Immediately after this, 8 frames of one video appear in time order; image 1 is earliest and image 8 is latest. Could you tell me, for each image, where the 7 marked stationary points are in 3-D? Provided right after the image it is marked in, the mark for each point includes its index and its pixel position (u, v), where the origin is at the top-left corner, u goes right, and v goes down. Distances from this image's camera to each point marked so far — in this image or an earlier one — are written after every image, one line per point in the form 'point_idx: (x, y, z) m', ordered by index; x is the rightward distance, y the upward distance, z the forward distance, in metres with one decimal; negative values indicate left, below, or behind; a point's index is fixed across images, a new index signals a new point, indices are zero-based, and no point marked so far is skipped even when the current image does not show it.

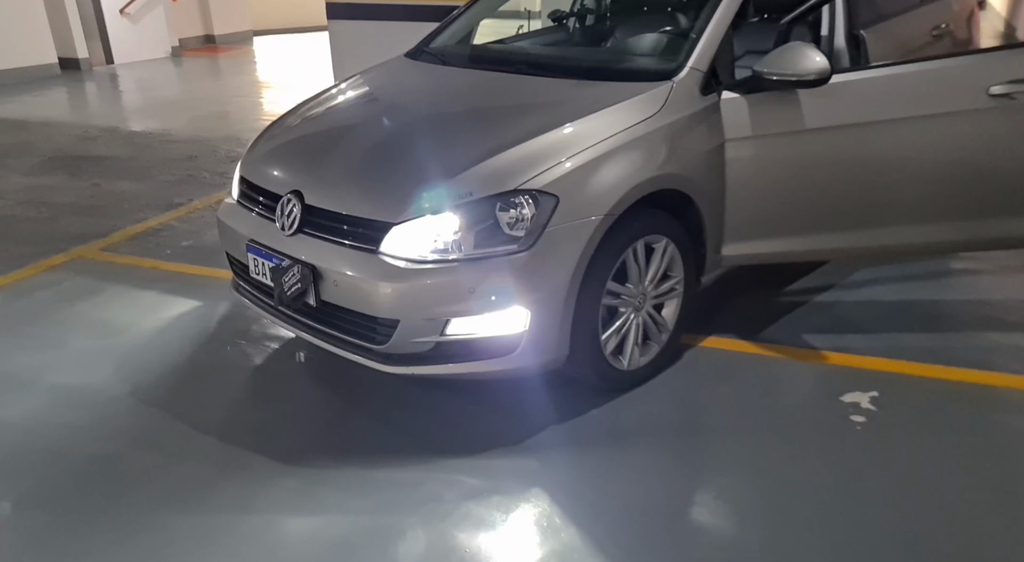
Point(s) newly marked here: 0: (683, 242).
0: (+0.6, +0.1, +2.6) m
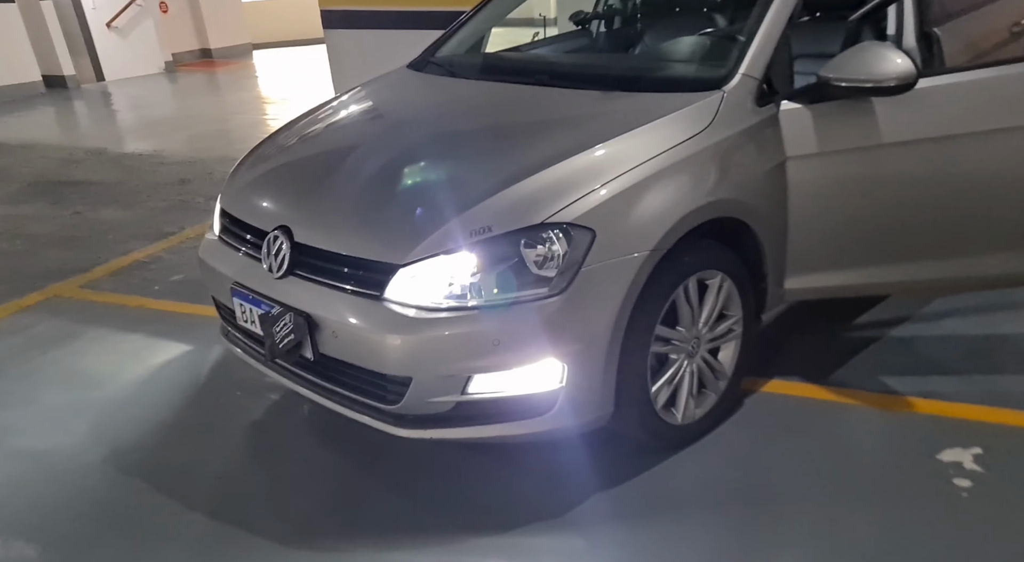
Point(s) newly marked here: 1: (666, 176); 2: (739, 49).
0: (+0.7, 0.0, +2.2) m
1: (+0.4, +0.3, +2.0) m
2: (+0.7, +0.7, +2.3) m
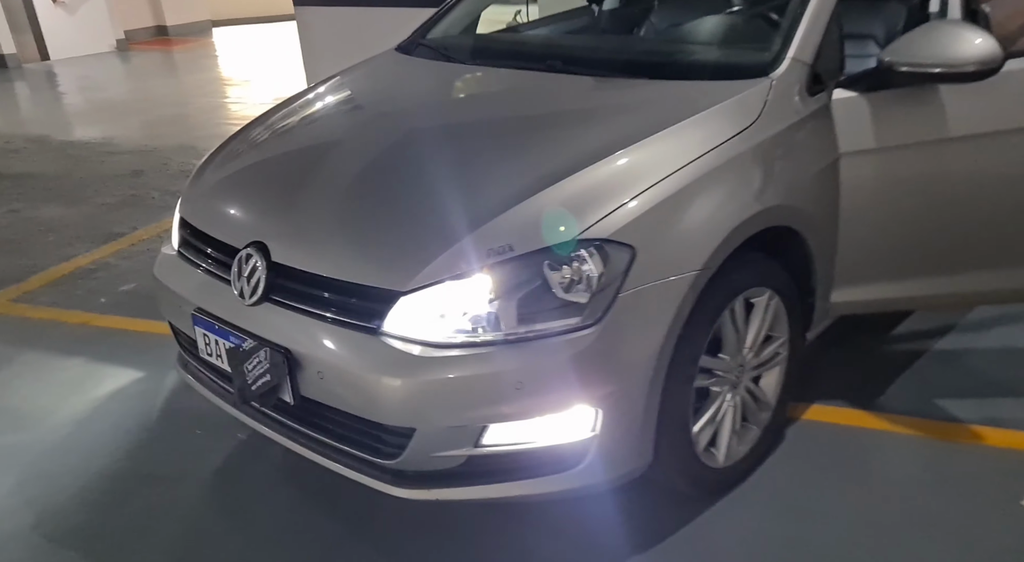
0: (+0.7, 0.0, +1.9) m
1: (+0.4, +0.2, +1.7) m
2: (+0.7, +0.7, +1.9) m
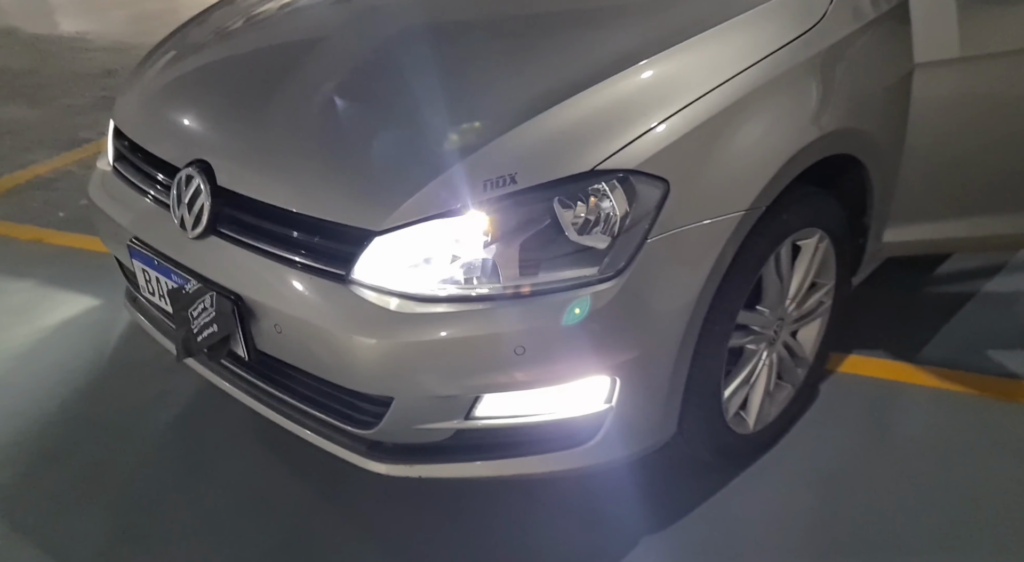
0: (+0.7, +0.1, +1.6) m
1: (+0.4, +0.3, +1.4) m
2: (+0.7, +0.8, +1.5) m
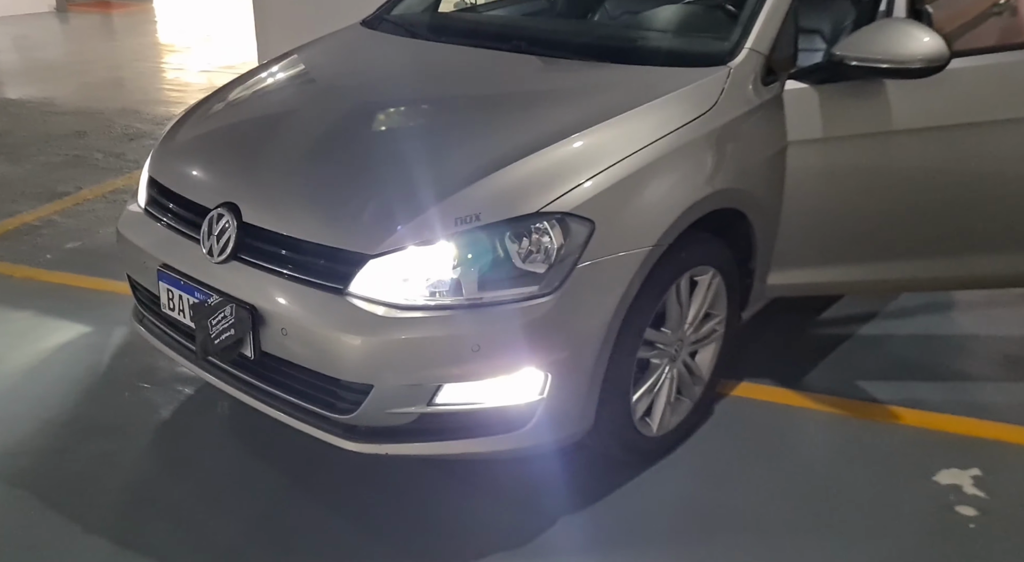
0: (+0.6, 0.0, +2.1) m
1: (+0.4, +0.3, +1.8) m
2: (+0.6, +0.7, +2.1) m
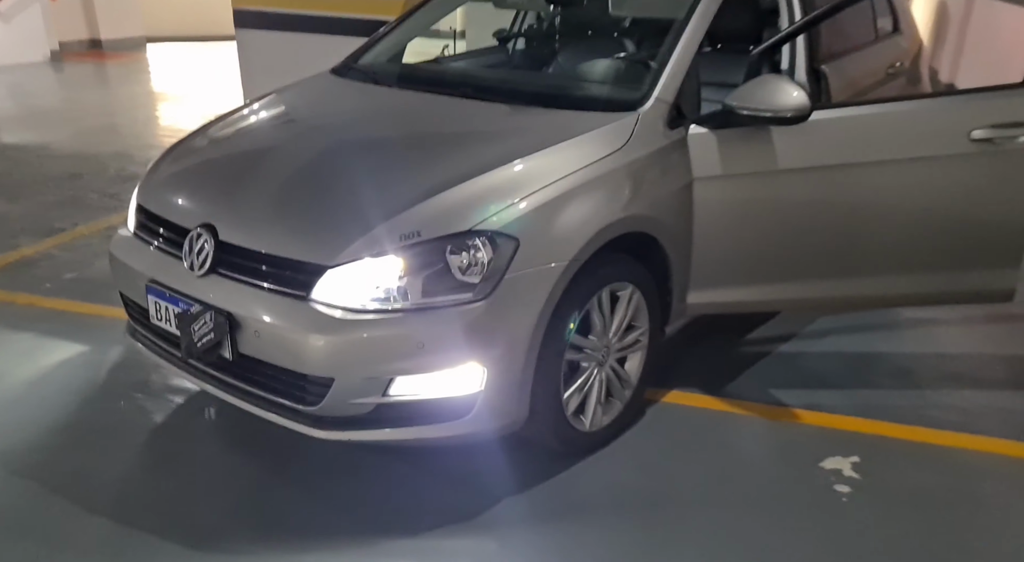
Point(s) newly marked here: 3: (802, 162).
0: (+0.4, 0.0, +2.4) m
1: (+0.2, +0.2, +2.1) m
2: (+0.4, +0.7, +2.4) m
3: (+0.9, +0.4, +2.4) m
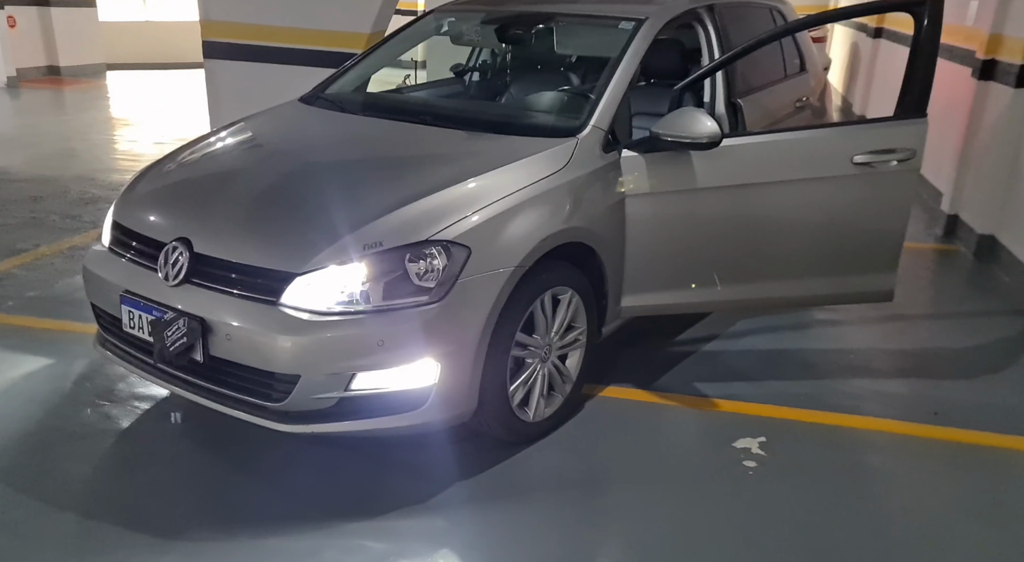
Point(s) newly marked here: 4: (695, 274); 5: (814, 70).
0: (+0.3, 0.0, +2.6) m
1: (0.0, +0.2, +2.4) m
2: (+0.3, +0.6, +2.7) m
3: (+0.7, +0.3, +2.7) m
4: (+0.7, 0.0, +2.8) m
5: (+1.4, +1.0, +3.6) m
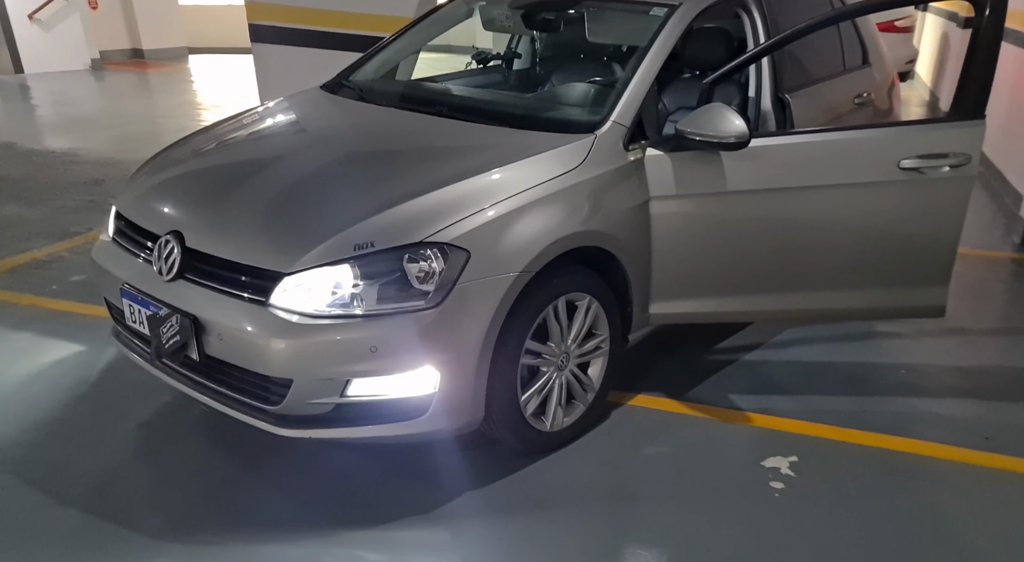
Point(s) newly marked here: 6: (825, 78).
0: (+0.3, -0.1, +2.5) m
1: (+0.1, +0.2, +2.2) m
2: (+0.4, +0.6, +2.5) m
3: (+0.8, +0.3, +2.4) m
4: (+0.7, 0.0, +2.6) m
5: (+1.6, +1.0, +3.3) m
6: (+1.2, +0.8, +2.9) m
